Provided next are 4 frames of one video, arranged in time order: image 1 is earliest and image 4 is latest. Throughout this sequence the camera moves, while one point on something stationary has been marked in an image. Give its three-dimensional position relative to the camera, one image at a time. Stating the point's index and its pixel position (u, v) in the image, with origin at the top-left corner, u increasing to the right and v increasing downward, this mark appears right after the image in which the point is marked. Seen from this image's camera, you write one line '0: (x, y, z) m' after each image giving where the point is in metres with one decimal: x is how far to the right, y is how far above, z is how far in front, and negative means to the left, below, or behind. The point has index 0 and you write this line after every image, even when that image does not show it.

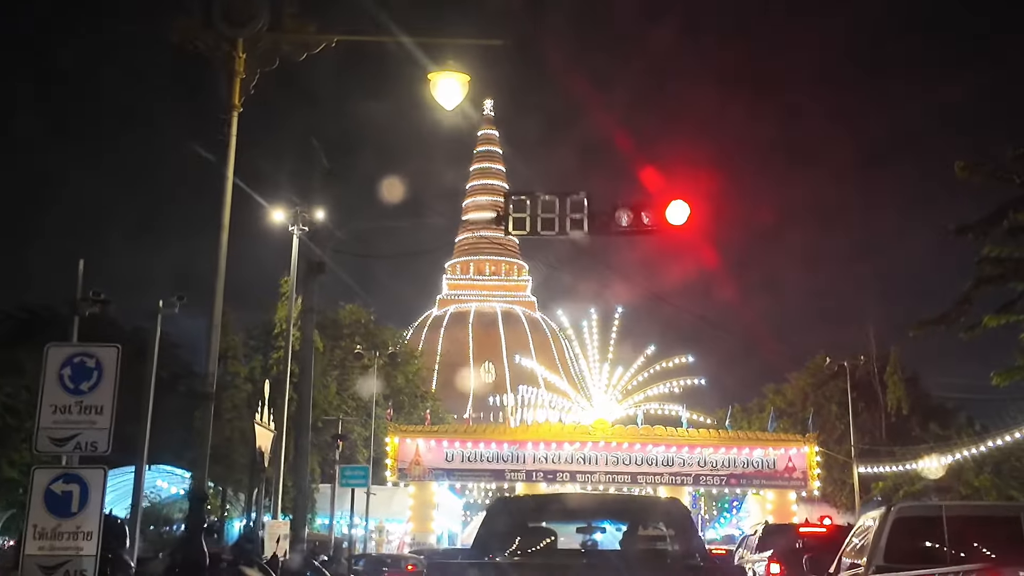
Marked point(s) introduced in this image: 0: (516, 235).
0: (0.0, +0.7, +12.0) m
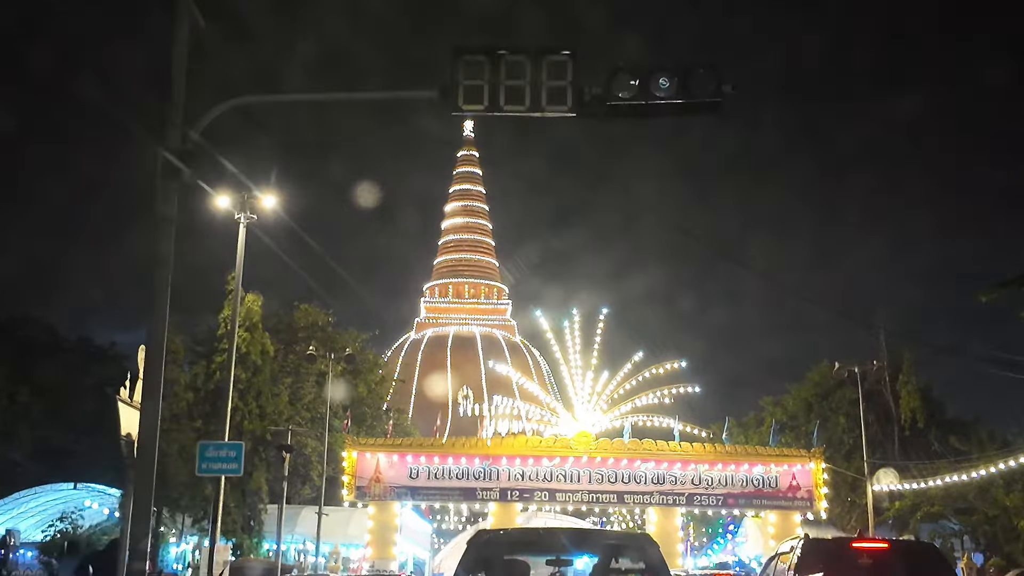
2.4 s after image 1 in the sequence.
0: (-0.4, +1.5, +8.4) m
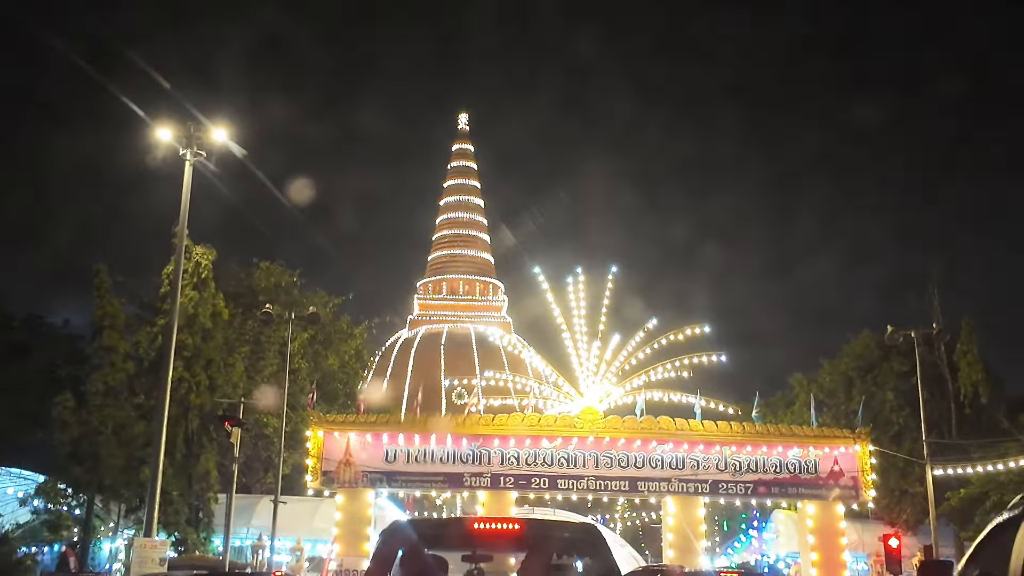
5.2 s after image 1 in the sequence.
0: (-0.4, +3.0, +3.8) m
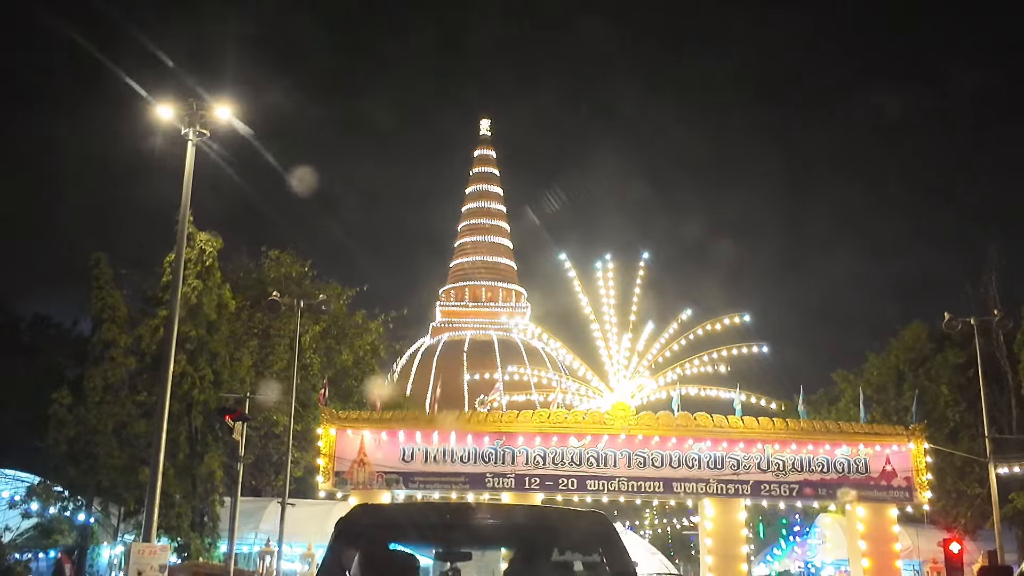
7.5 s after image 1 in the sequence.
0: (-0.4, +3.6, +2.1) m
